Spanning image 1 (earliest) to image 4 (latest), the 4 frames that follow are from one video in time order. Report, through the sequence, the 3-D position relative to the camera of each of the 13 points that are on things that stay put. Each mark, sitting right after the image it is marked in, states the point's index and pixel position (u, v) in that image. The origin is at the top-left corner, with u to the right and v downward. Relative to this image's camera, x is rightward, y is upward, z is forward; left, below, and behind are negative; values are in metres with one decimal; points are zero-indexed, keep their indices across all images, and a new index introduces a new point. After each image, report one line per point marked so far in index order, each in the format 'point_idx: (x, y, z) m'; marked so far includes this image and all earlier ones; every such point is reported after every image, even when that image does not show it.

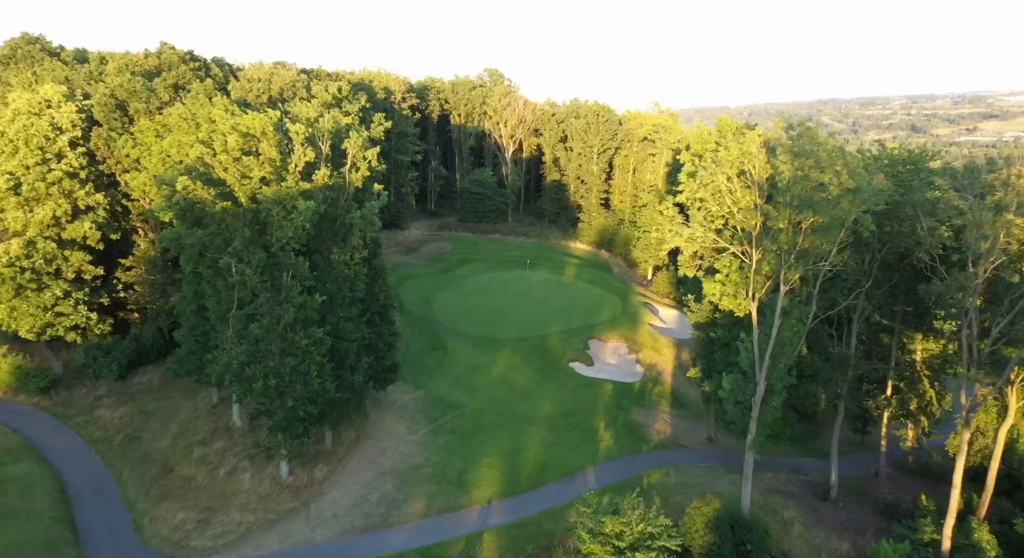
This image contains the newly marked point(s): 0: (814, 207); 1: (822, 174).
0: (+10.7, +2.5, +19.5) m
1: (+10.7, +3.6, +19.1) m
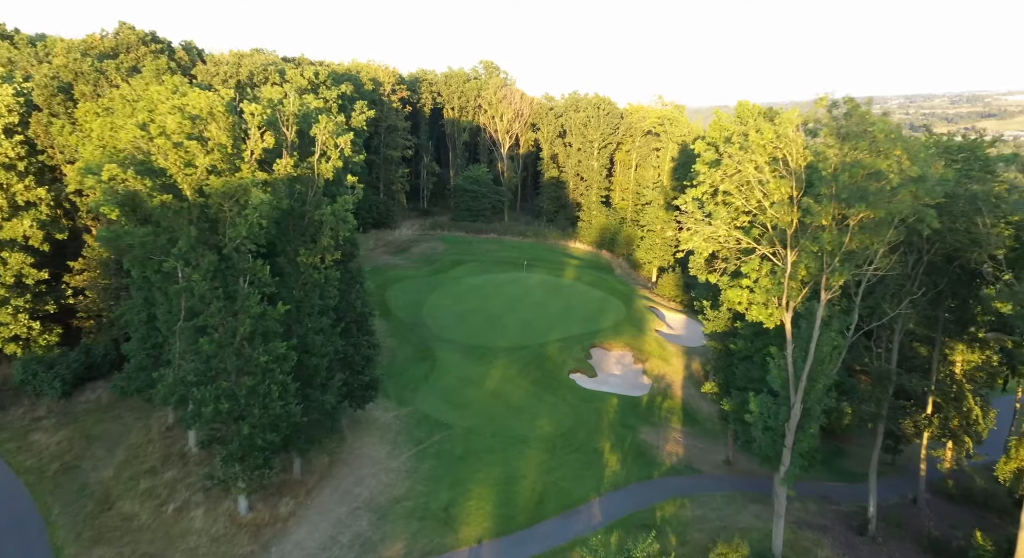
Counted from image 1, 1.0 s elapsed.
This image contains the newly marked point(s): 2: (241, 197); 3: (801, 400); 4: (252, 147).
0: (+10.5, +2.3, +16.3) m
1: (+10.5, +3.4, +15.8) m
2: (-9.2, +2.8, +18.9) m
3: (+10.0, -4.2, +19.2) m
4: (-9.2, +4.7, +19.5) m
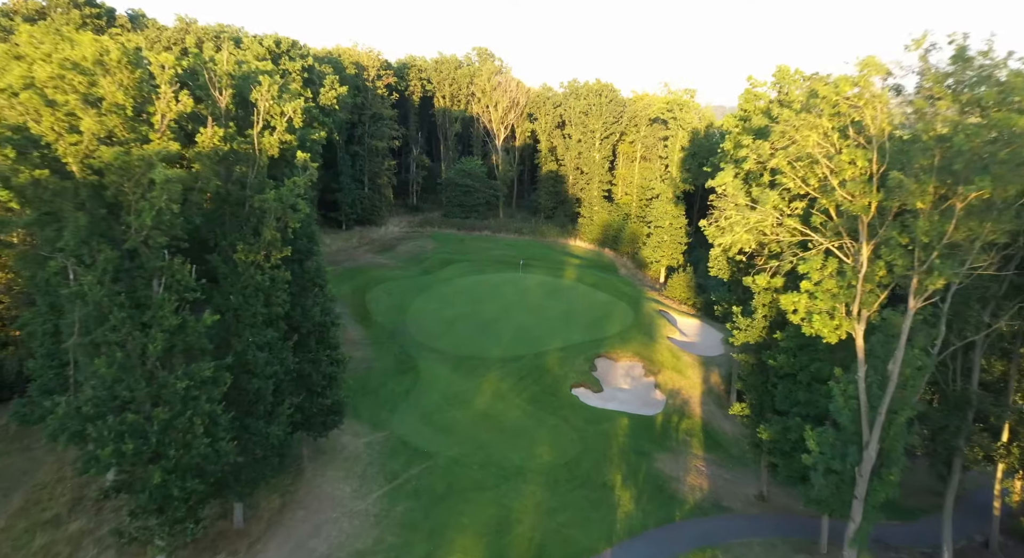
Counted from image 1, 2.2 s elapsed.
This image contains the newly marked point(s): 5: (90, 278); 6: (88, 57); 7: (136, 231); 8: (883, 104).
0: (+10.2, +2.3, +11.9) m
1: (+10.2, +3.4, +11.4) m
2: (-9.5, +2.7, +14.3) m
3: (+9.8, -4.2, +14.7) m
4: (-9.4, +4.6, +15.0) m
5: (-11.2, 0.0, +14.8) m
6: (-10.7, +5.6, +14.0) m
7: (-10.1, +1.3, +15.0) m
8: (+8.9, +4.2, +13.3) m
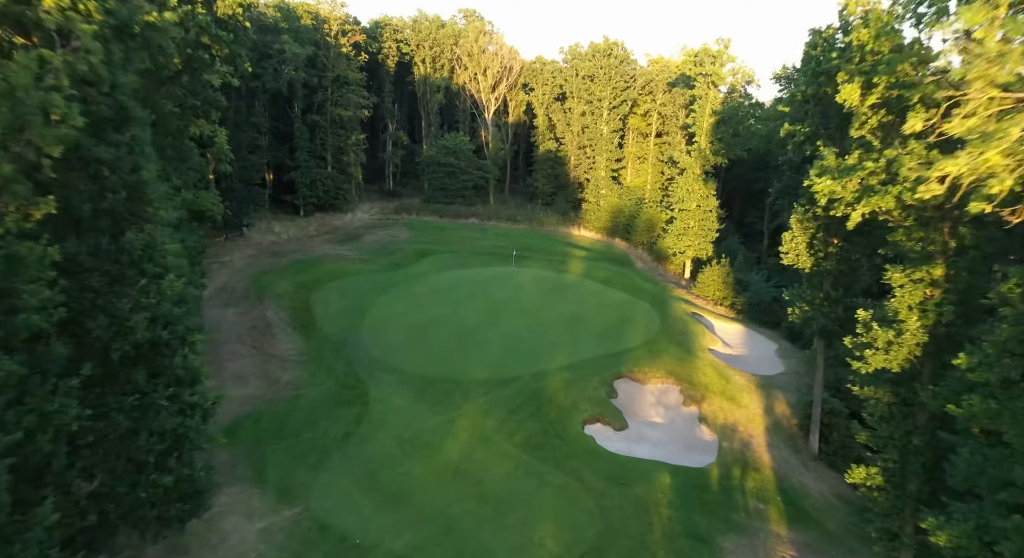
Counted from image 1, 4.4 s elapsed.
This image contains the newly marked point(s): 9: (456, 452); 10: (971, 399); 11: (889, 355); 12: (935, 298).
0: (+9.8, +2.7, +2.8) m
1: (+9.8, +3.8, +2.3) m
2: (-9.9, +3.1, +5.1) m
3: (+9.4, -3.9, +5.7) m
4: (-9.8, +4.9, +5.8) m
5: (-11.6, +0.4, +5.5) m
6: (-11.1, +6.0, +4.8) m
7: (-10.5, +1.6, +5.8) m
8: (+8.6, +4.6, +4.2) m
9: (-1.9, -5.9, +18.5) m
10: (+9.7, -2.5, +11.5) m
11: (+9.0, -1.8, +13.2) m
12: (+10.0, -0.4, +12.9) m
